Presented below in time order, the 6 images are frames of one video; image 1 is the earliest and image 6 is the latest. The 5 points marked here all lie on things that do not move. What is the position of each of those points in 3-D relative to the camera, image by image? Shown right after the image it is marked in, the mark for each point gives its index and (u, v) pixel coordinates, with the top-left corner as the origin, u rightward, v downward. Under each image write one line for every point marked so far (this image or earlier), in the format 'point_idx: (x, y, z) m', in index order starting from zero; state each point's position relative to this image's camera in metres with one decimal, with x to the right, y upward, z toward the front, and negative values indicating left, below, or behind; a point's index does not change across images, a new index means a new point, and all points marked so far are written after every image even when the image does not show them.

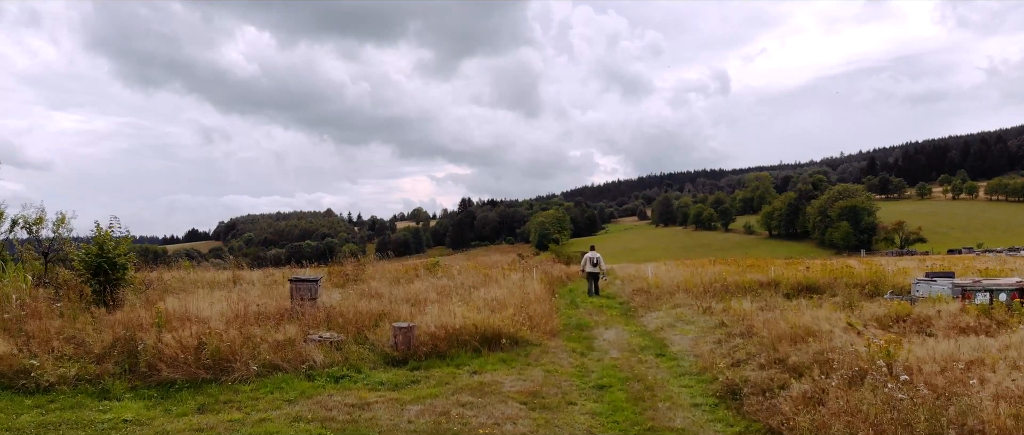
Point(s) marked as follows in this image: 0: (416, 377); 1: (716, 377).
0: (-1.6, -2.6, +8.1) m
1: (+3.0, -2.4, +7.4) m
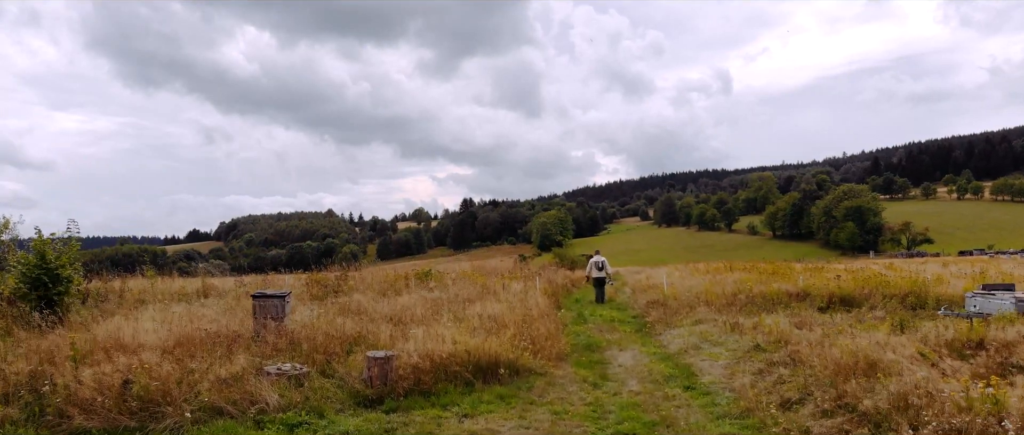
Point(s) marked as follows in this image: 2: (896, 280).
0: (-1.6, -2.7, +7.0) m
1: (+3.0, -2.5, +6.3) m
2: (+9.4, -1.5, +12.6) m
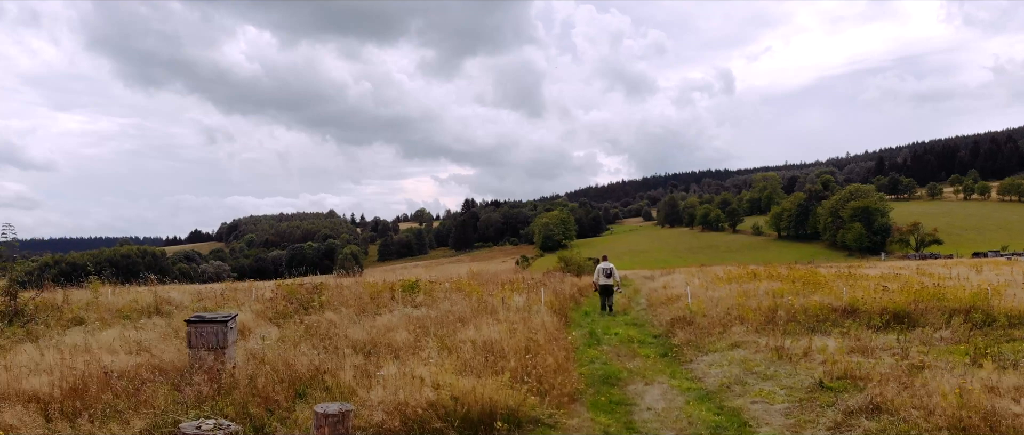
0: (-1.6, -2.7, +5.6) m
1: (+3.0, -2.5, +4.9) m
2: (+9.4, -1.6, +11.2) m
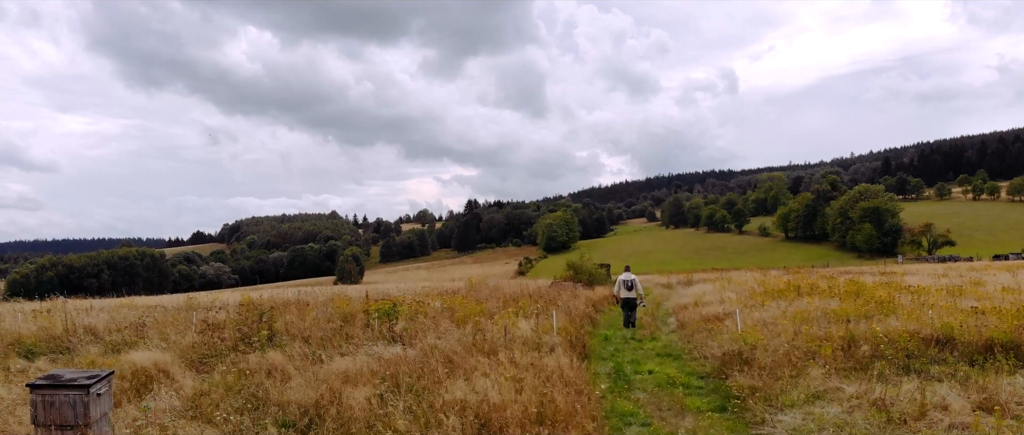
0: (-1.5, -2.8, +3.8) m
1: (+3.1, -2.6, +3.1) m
2: (+9.5, -1.7, +9.3) m
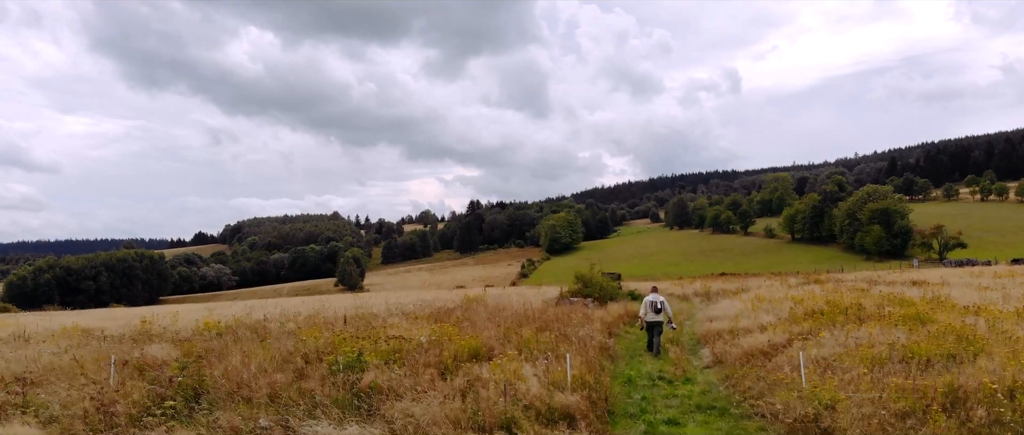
0: (-1.5, -3.0, +2.3) m
1: (+3.1, -2.8, +1.5) m
2: (+9.6, -1.9, +7.7) m
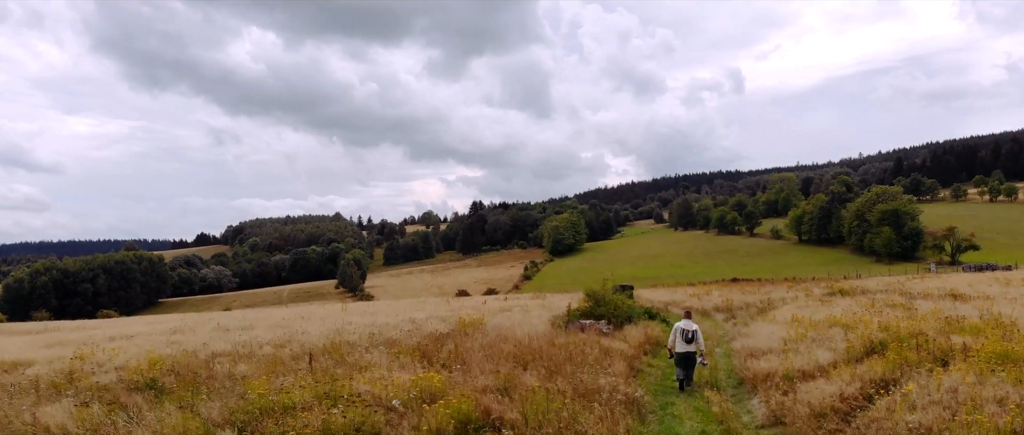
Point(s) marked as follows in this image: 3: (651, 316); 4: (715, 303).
0: (-1.4, -3.3, +0.7) m
1: (+3.1, -3.1, -0.1) m
2: (+9.6, -2.1, +6.1) m
3: (+4.9, -3.4, +18.4) m
4: (+7.8, -3.3, +20.0) m
